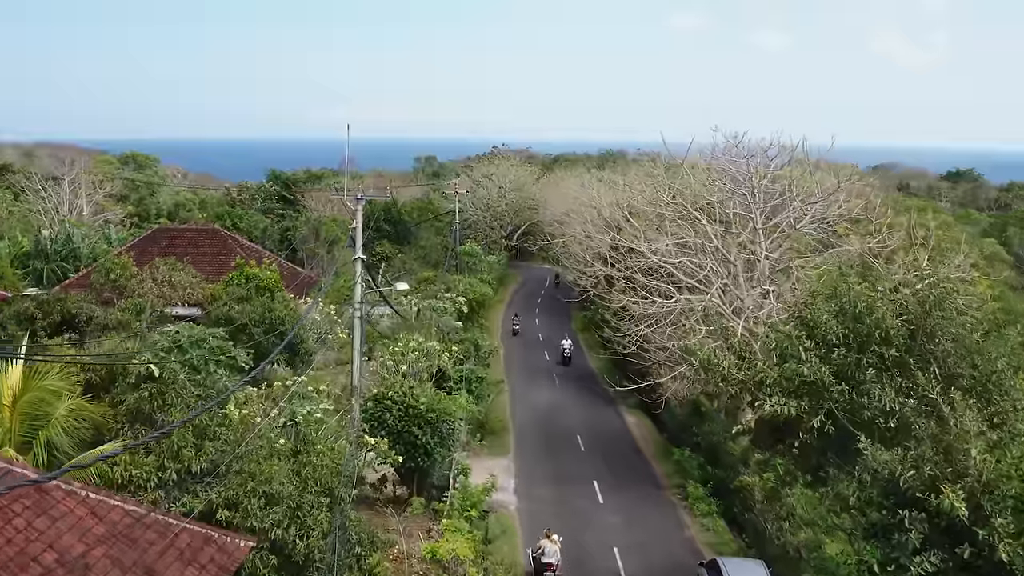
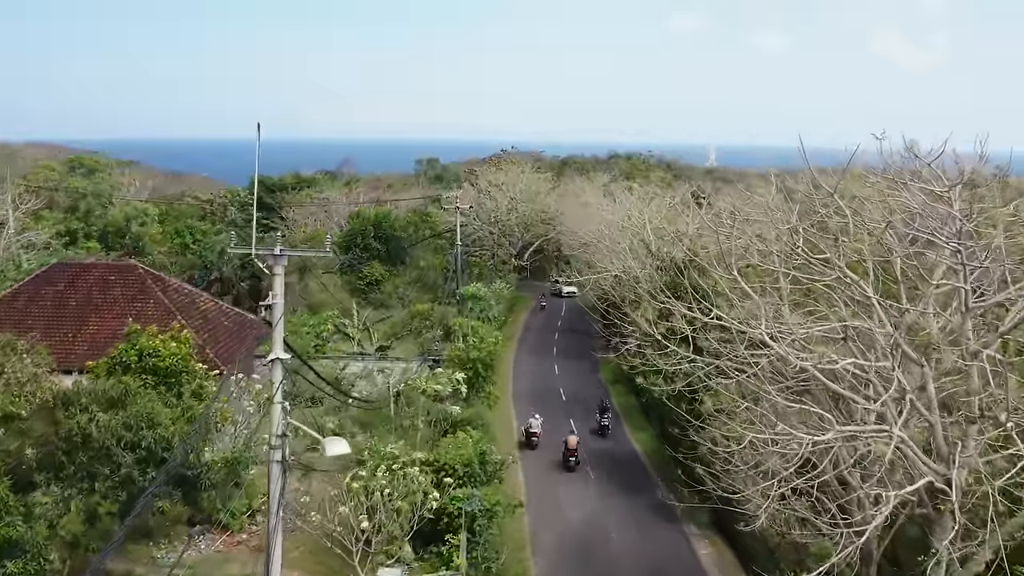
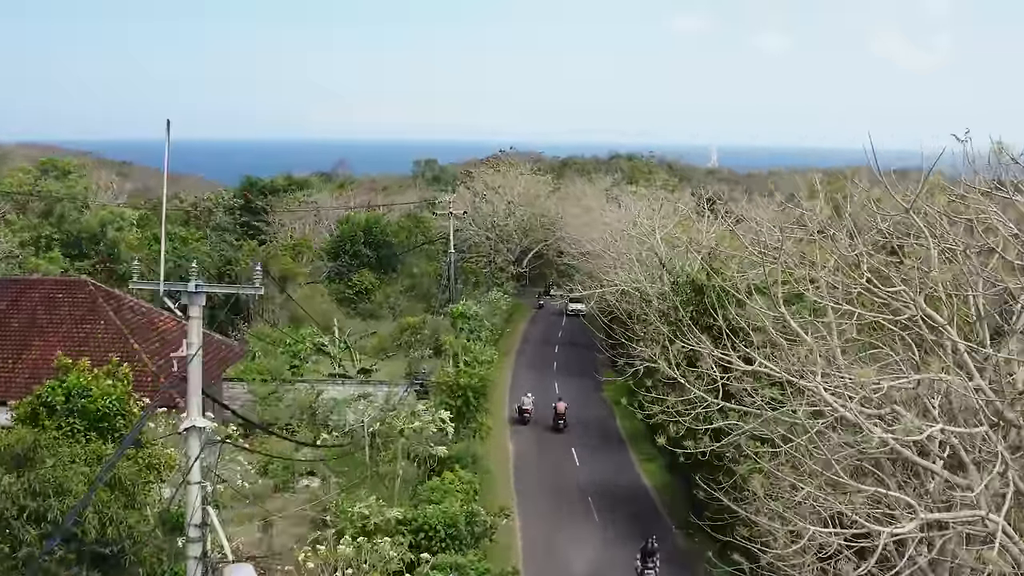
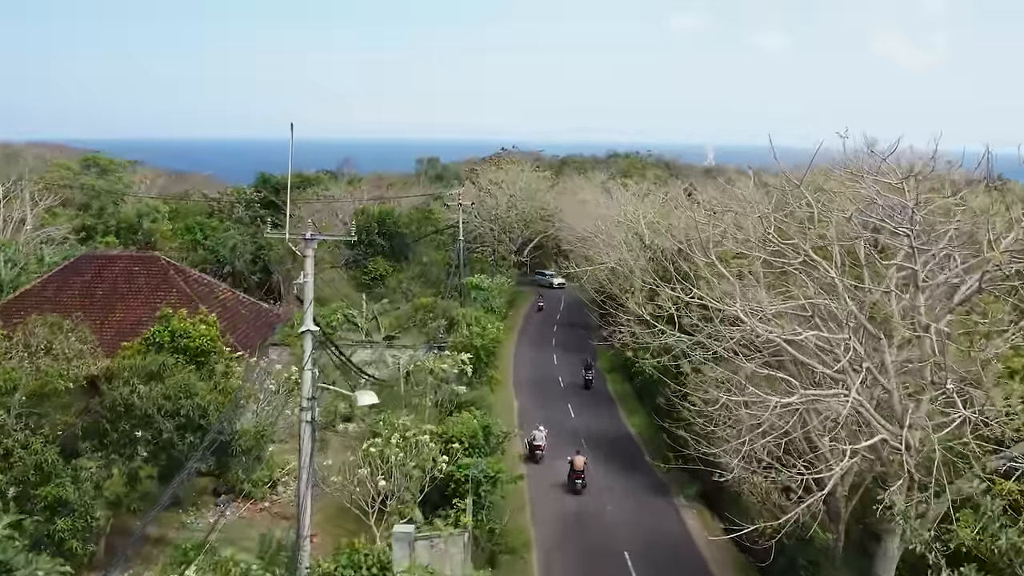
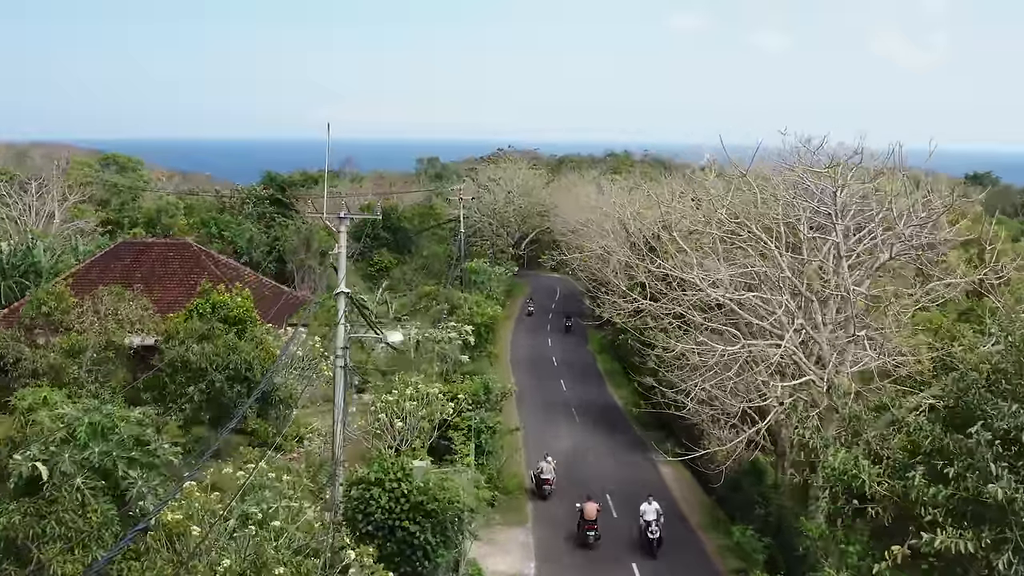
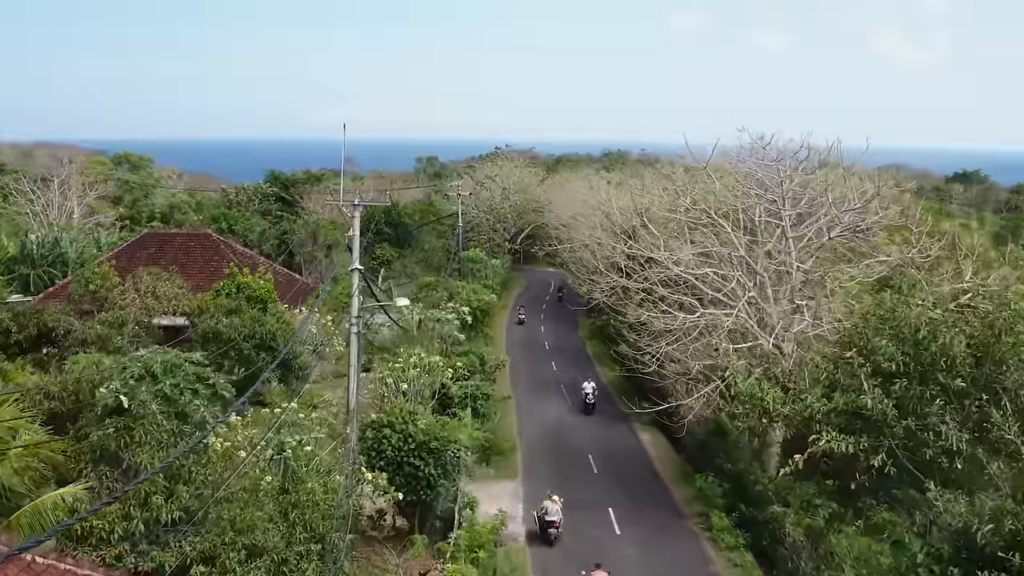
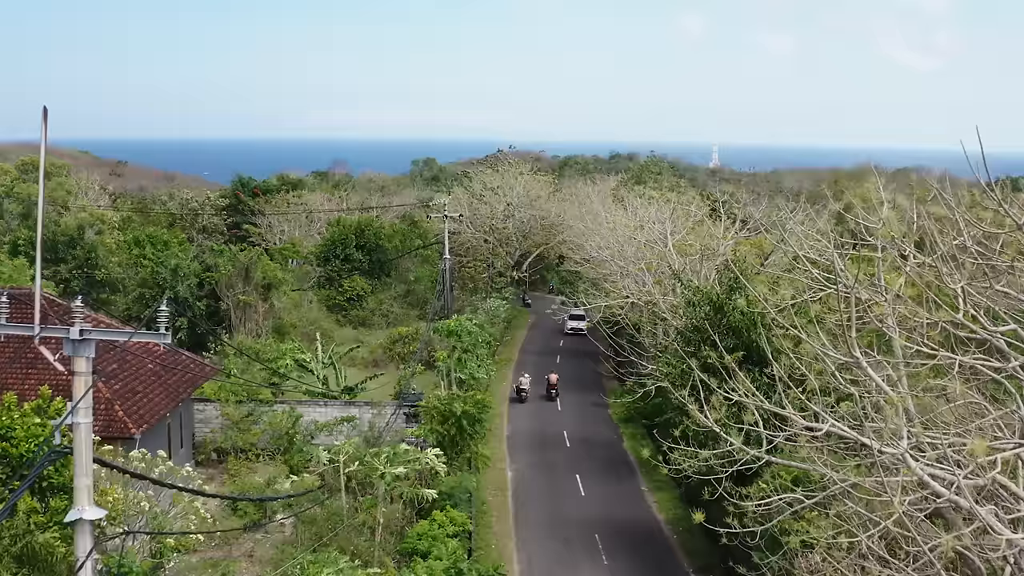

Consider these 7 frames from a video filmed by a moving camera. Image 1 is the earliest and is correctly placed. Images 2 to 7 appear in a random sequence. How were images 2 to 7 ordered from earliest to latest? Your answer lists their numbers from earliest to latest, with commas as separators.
6, 5, 4, 2, 3, 7
